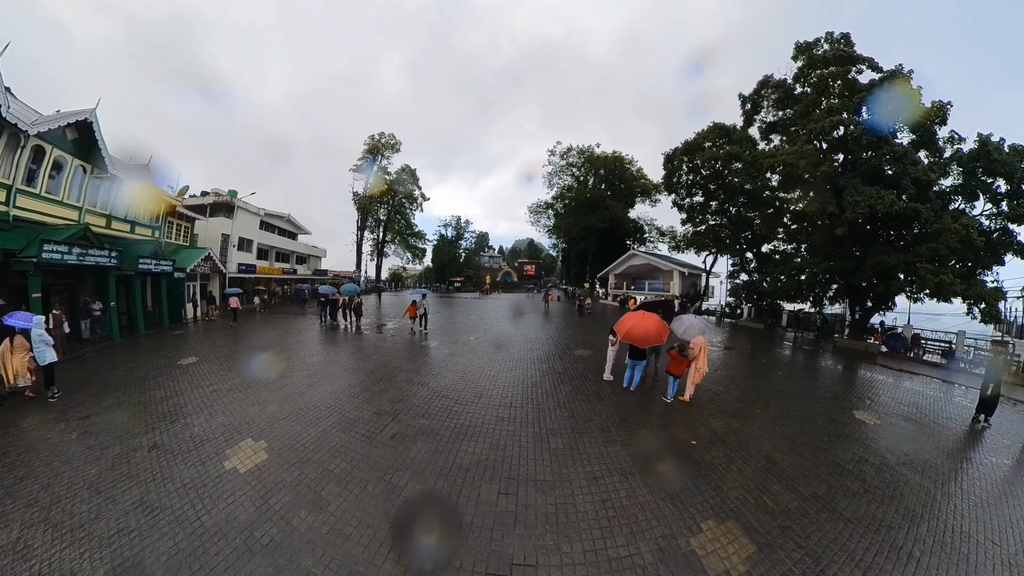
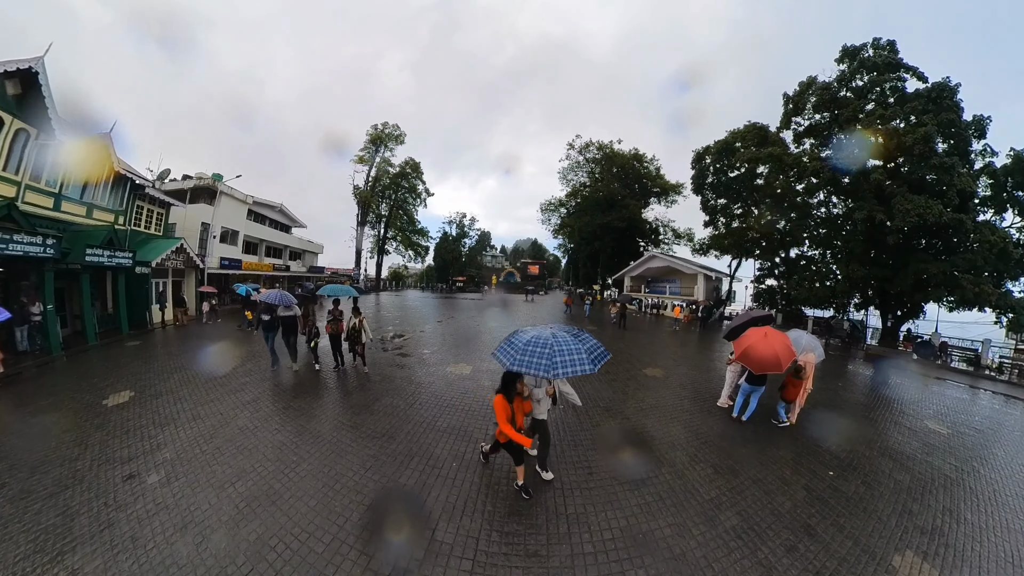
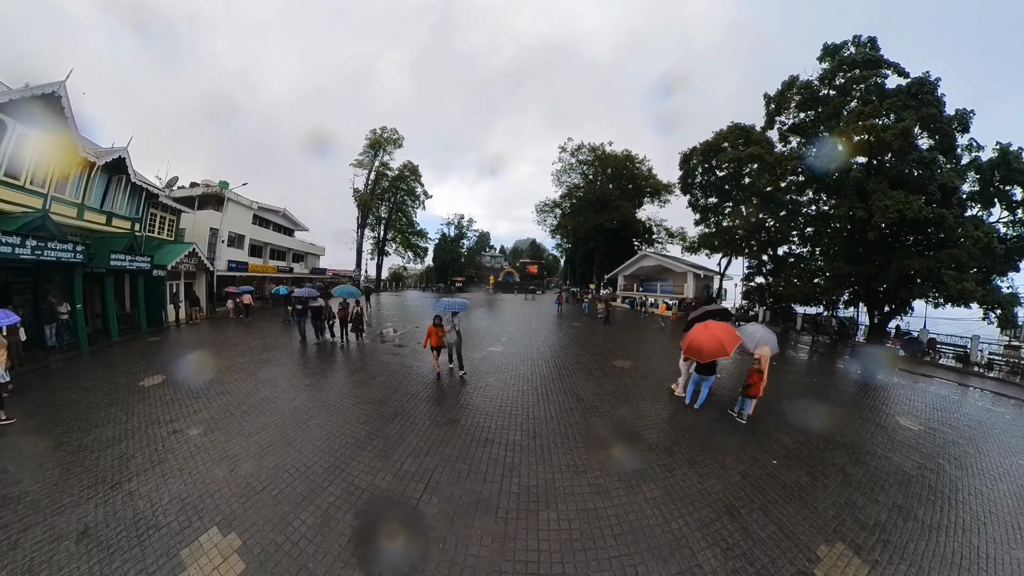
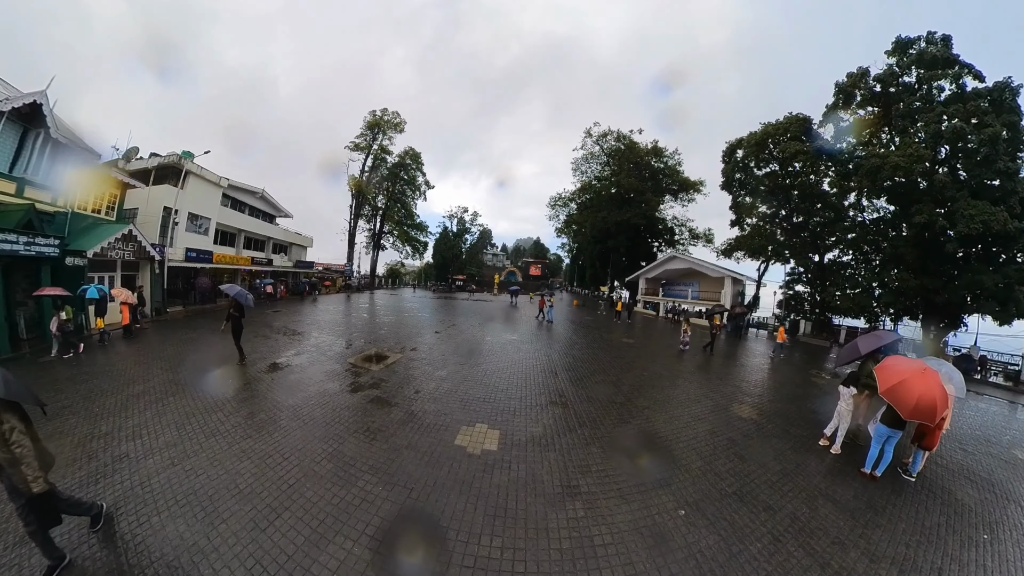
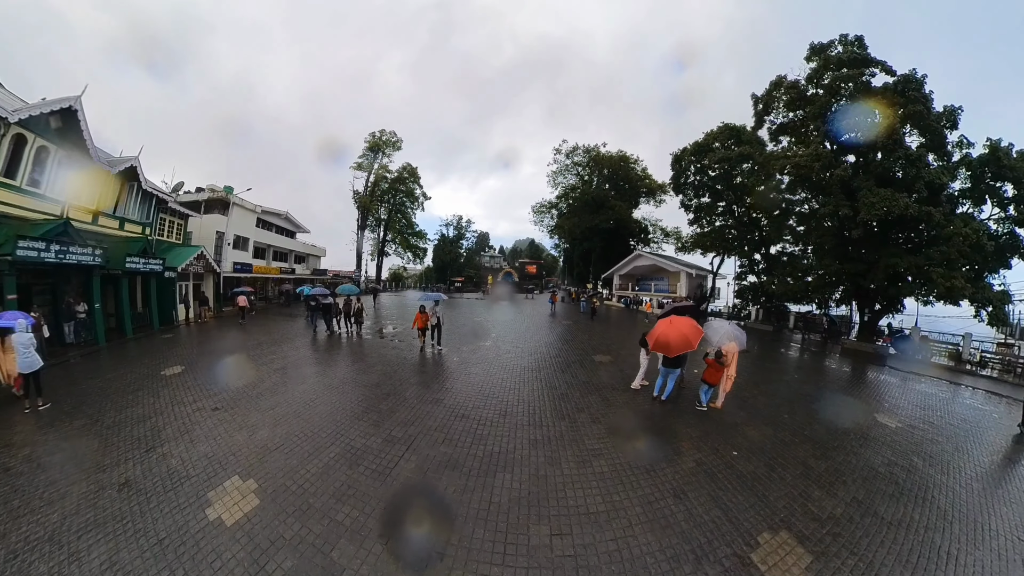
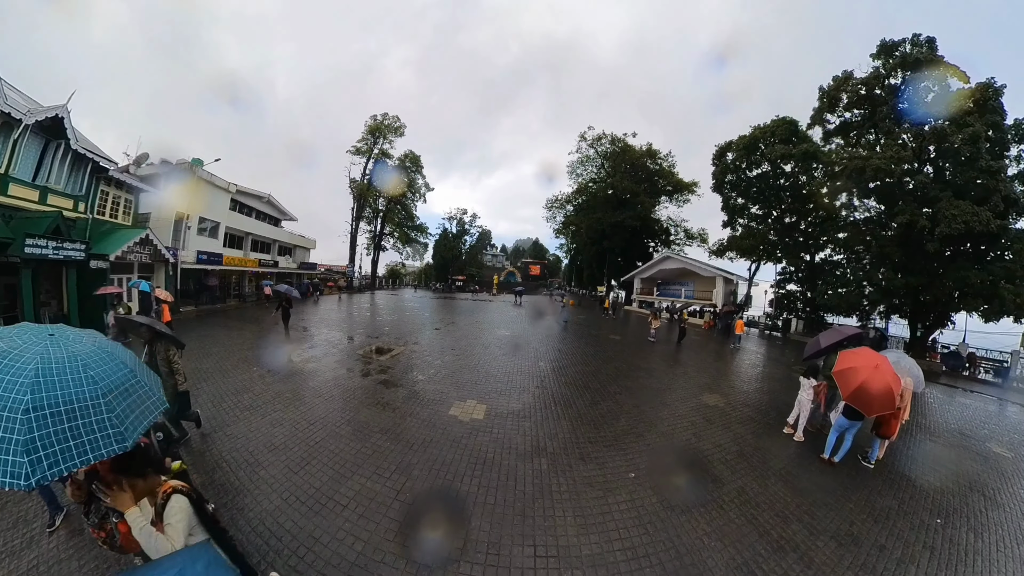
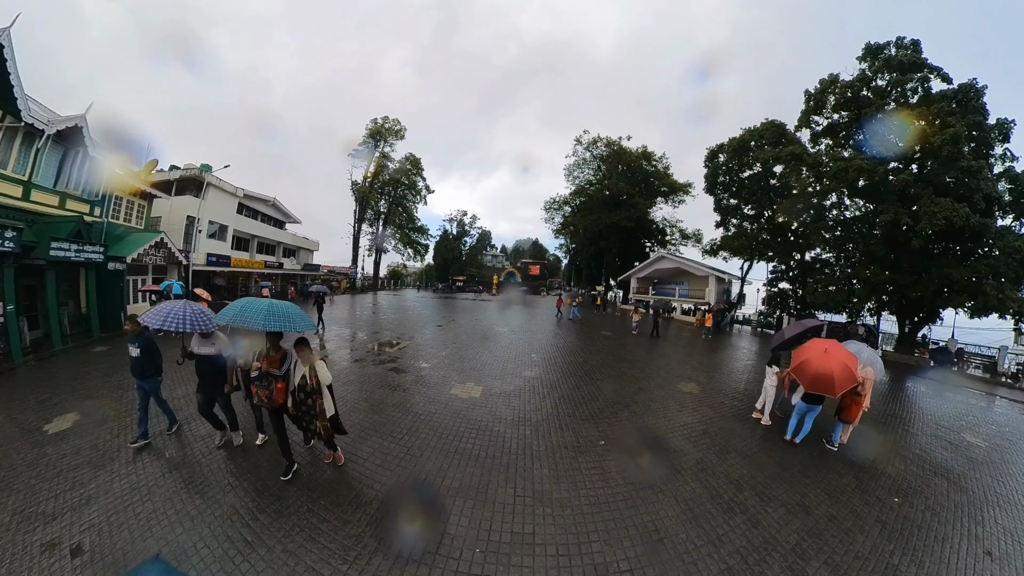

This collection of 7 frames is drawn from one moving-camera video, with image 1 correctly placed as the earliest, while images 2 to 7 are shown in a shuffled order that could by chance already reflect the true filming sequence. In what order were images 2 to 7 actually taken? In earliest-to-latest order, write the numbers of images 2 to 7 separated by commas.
5, 3, 2, 7, 6, 4
